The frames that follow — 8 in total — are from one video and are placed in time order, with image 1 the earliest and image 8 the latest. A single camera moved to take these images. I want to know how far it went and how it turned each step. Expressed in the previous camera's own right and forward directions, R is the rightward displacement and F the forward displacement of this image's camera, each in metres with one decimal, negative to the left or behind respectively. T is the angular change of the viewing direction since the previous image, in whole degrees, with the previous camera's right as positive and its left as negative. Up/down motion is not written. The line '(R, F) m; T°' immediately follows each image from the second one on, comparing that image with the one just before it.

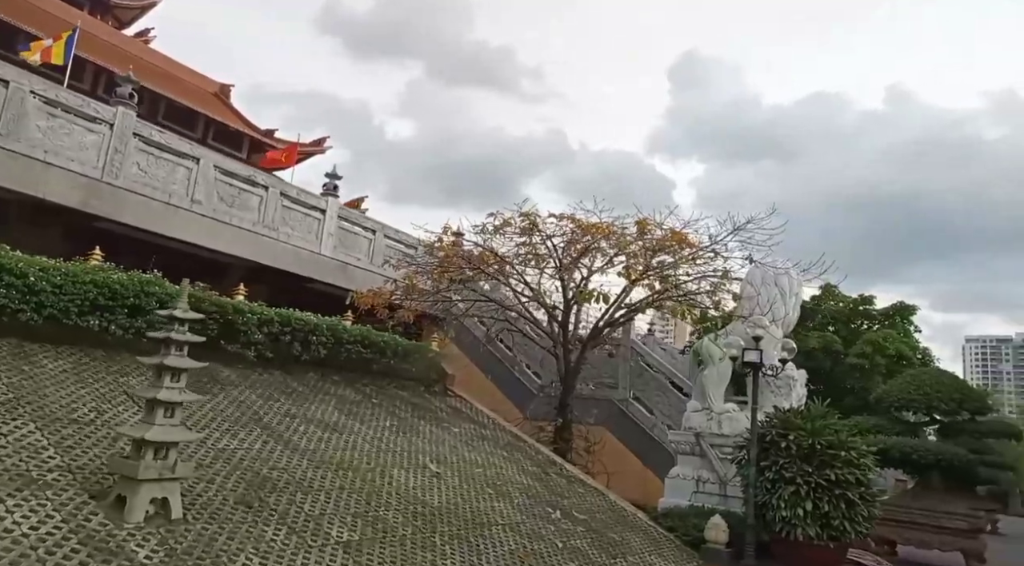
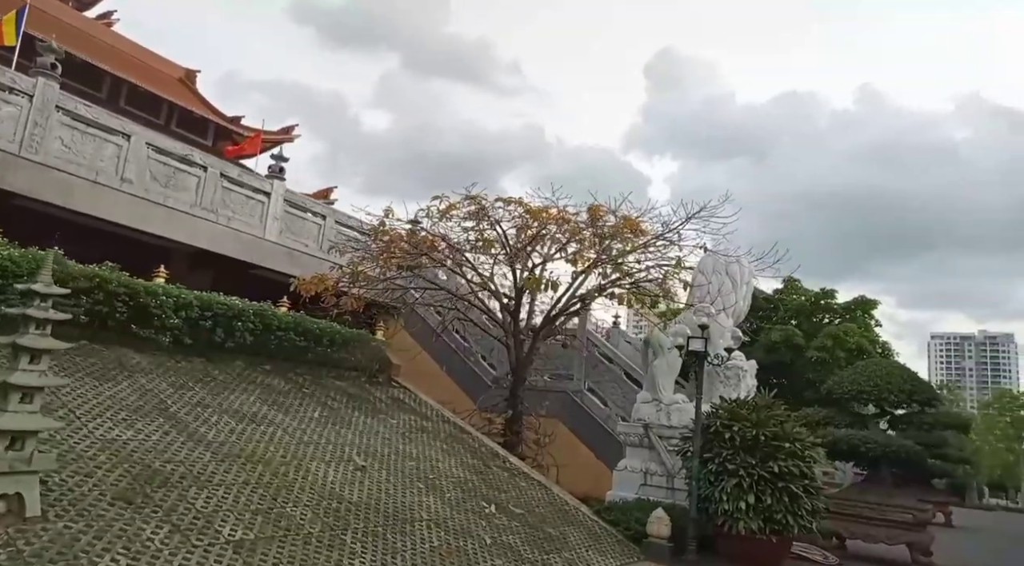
(+0.4, +0.3) m; +2°
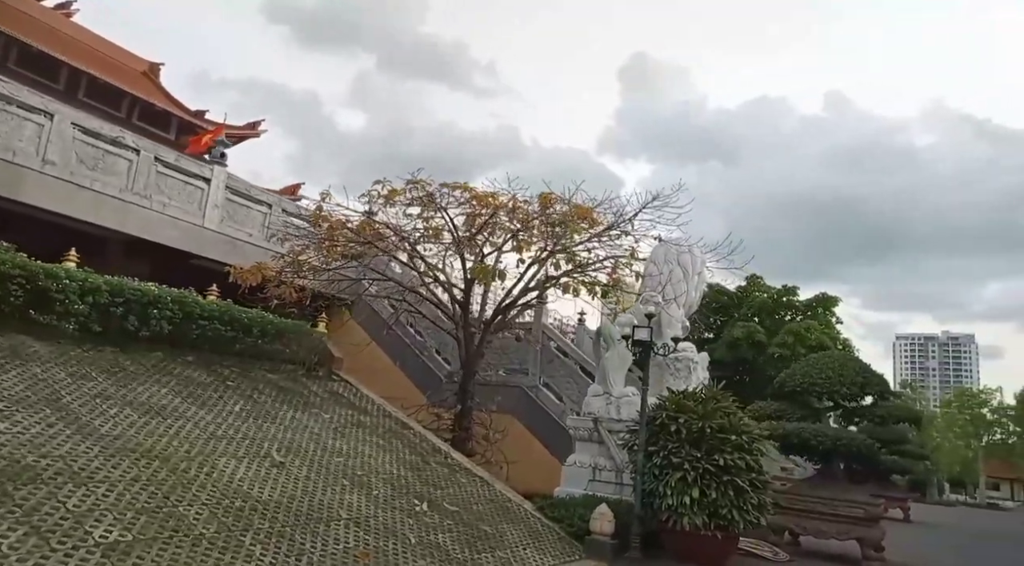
(+0.4, +0.3) m; +2°
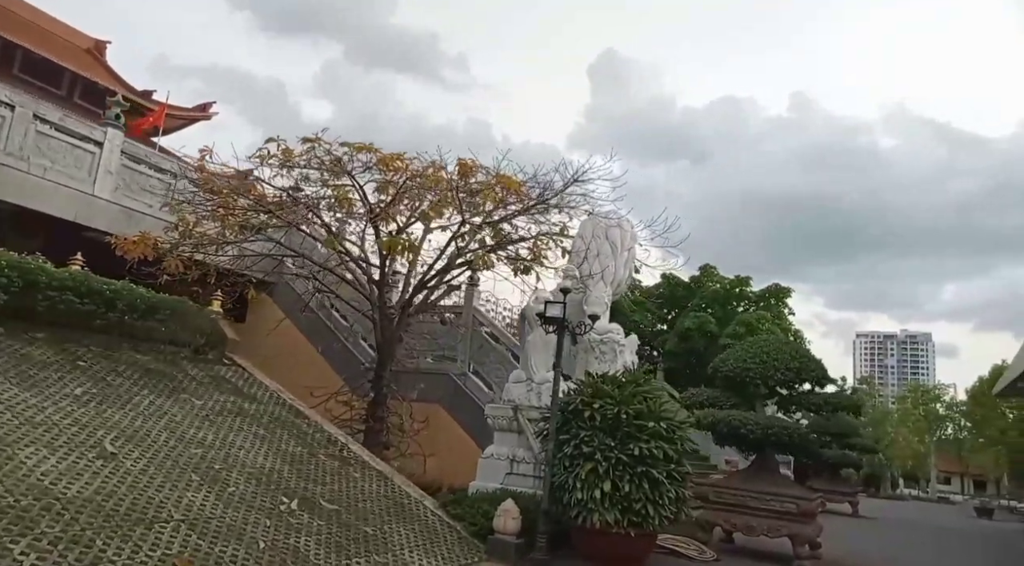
(+0.6, +0.7) m; +3°
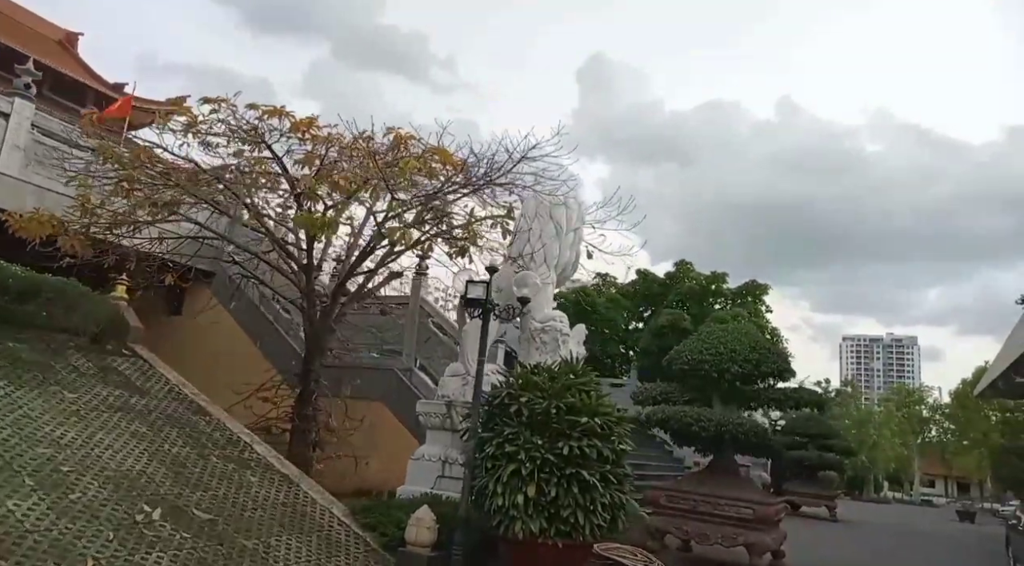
(+0.6, +0.7) m; +1°
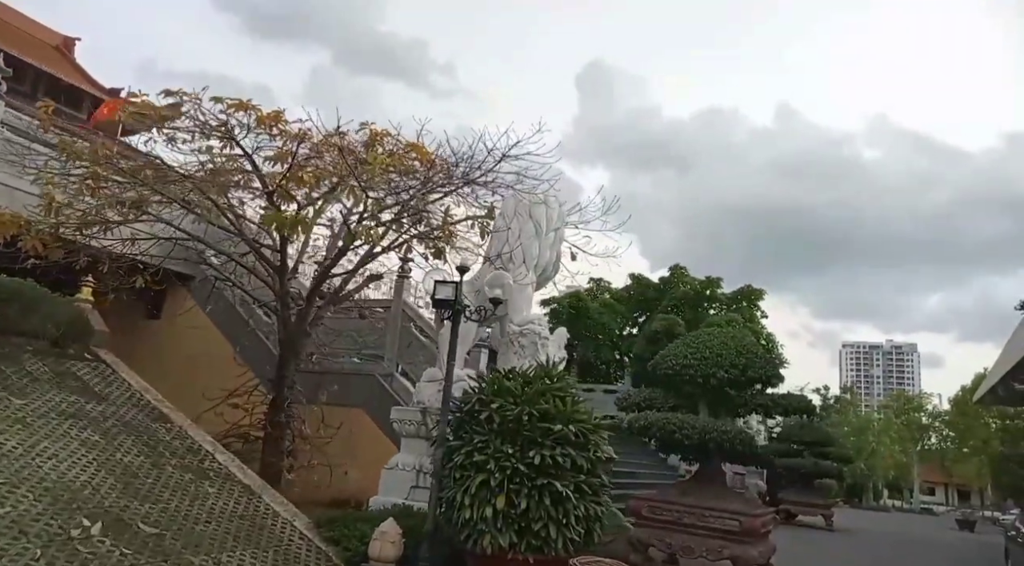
(+0.2, +0.3) m; 0°
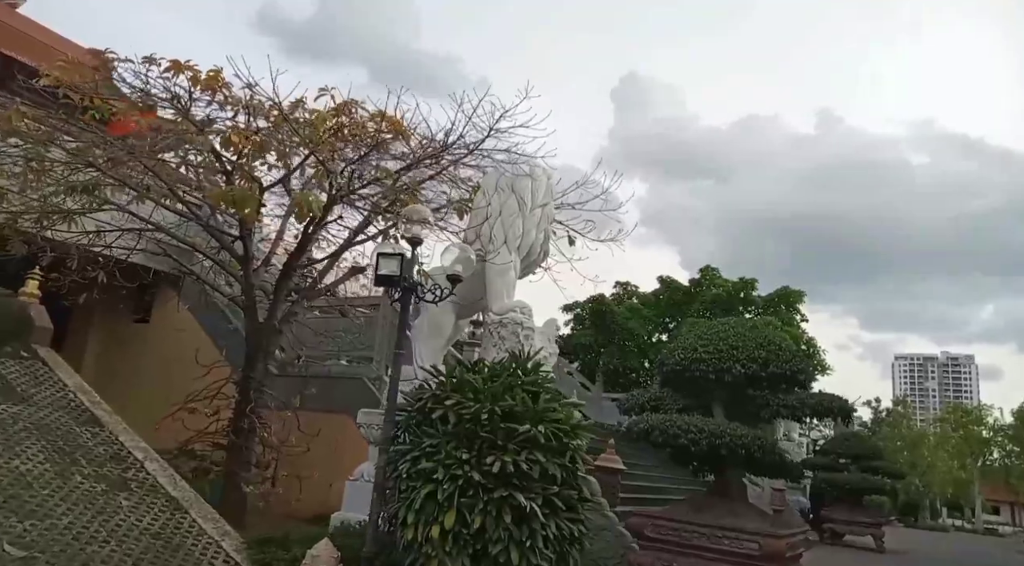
(+0.5, +0.9) m; -3°
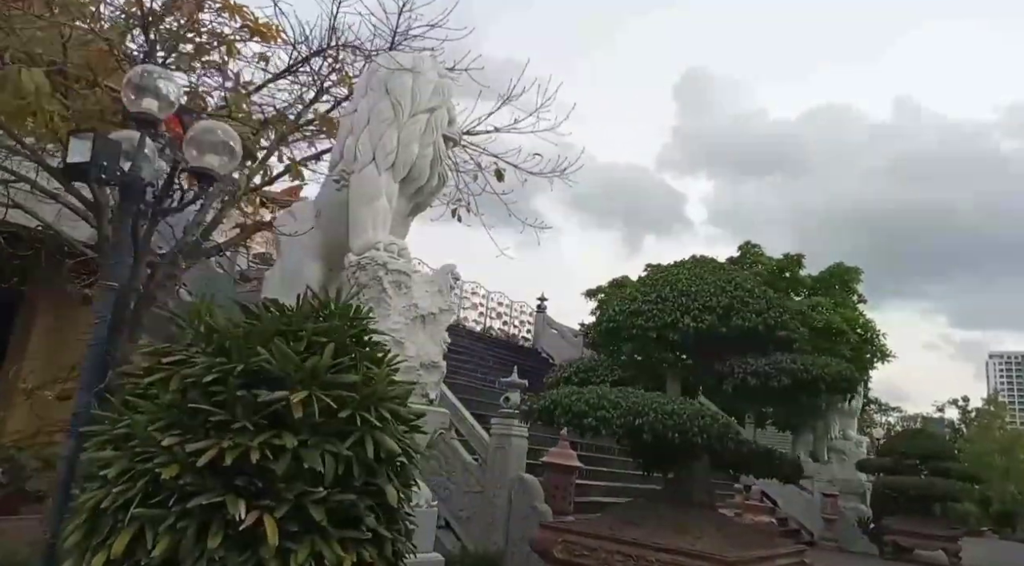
(+1.2, +1.6) m; -6°
